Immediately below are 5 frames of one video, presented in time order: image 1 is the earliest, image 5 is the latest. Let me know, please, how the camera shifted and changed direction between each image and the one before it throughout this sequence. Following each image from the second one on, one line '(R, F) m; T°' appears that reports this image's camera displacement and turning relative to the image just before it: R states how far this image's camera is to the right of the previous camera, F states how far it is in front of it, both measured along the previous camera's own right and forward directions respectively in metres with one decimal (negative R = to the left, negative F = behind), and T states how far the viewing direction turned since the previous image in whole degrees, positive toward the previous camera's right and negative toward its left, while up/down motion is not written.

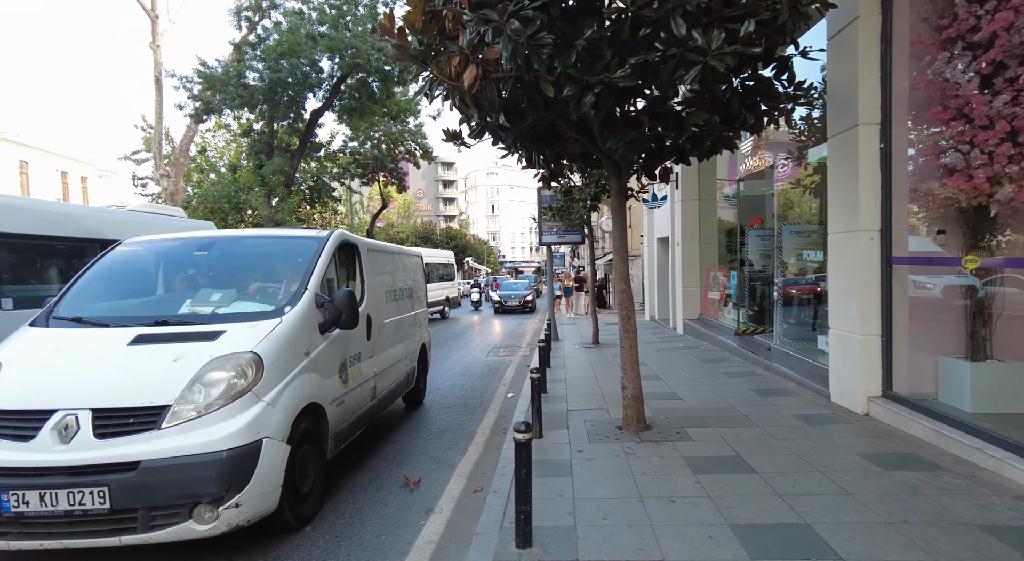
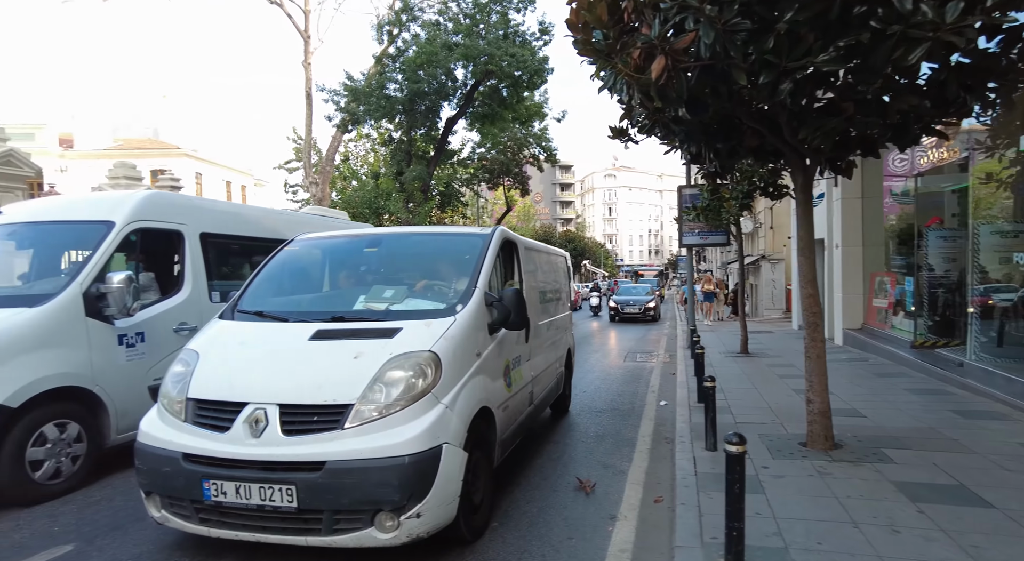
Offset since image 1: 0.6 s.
(-0.3, +0.2) m; -11°
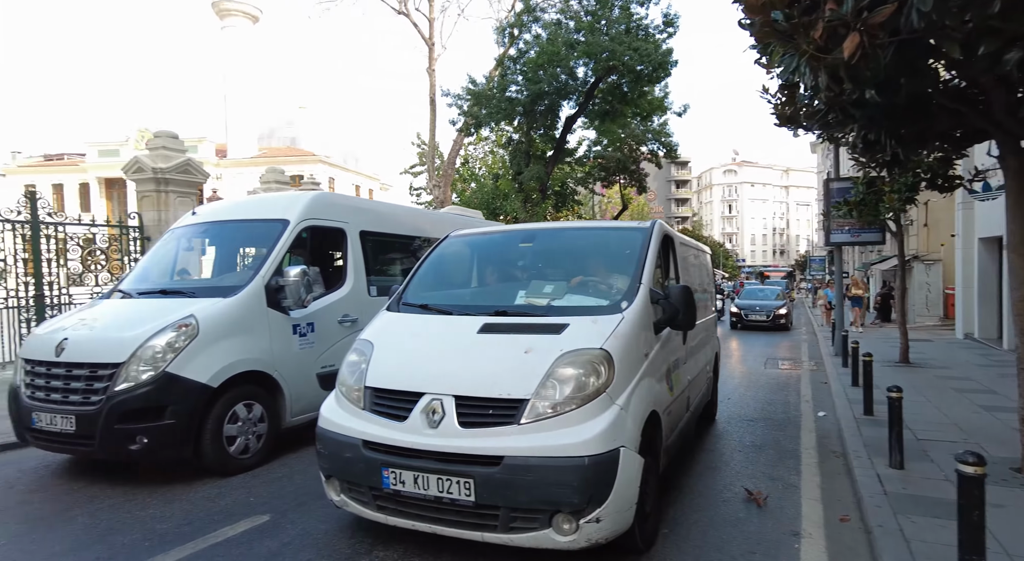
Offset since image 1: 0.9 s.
(-0.3, +0.1) m; -10°
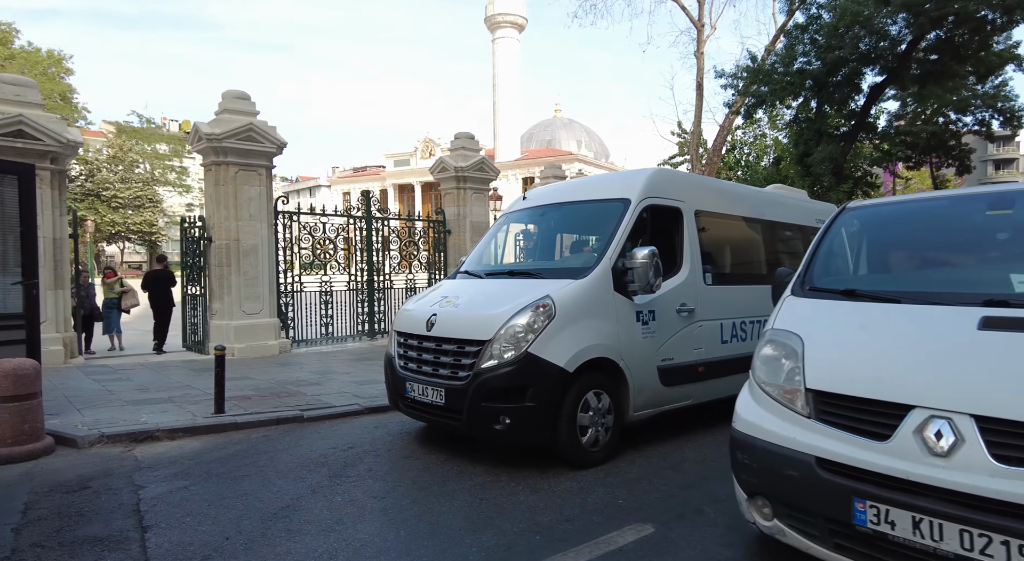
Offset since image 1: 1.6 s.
(-0.8, +0.4) m; -22°
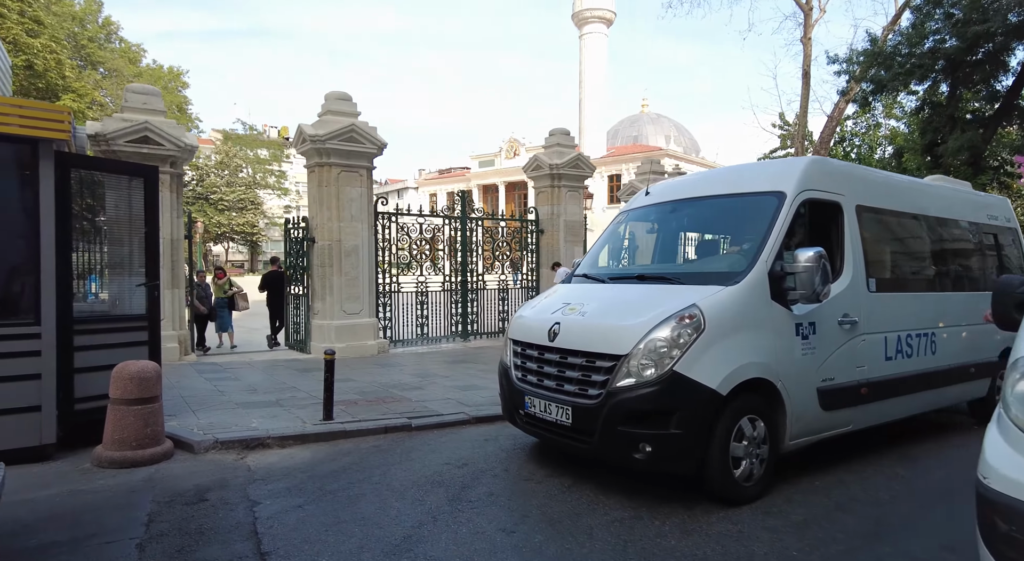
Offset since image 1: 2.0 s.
(-0.3, +0.4) m; -8°
